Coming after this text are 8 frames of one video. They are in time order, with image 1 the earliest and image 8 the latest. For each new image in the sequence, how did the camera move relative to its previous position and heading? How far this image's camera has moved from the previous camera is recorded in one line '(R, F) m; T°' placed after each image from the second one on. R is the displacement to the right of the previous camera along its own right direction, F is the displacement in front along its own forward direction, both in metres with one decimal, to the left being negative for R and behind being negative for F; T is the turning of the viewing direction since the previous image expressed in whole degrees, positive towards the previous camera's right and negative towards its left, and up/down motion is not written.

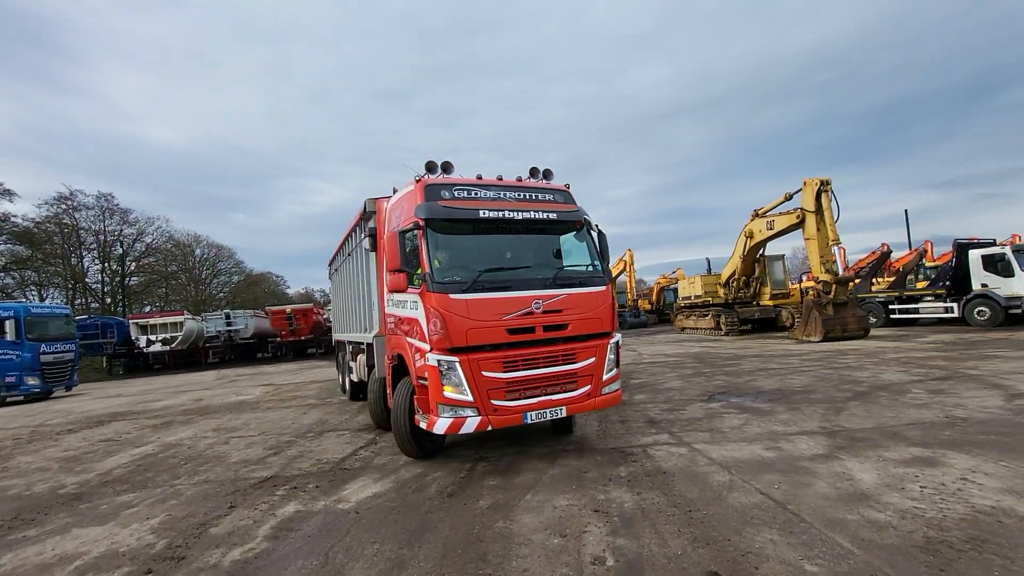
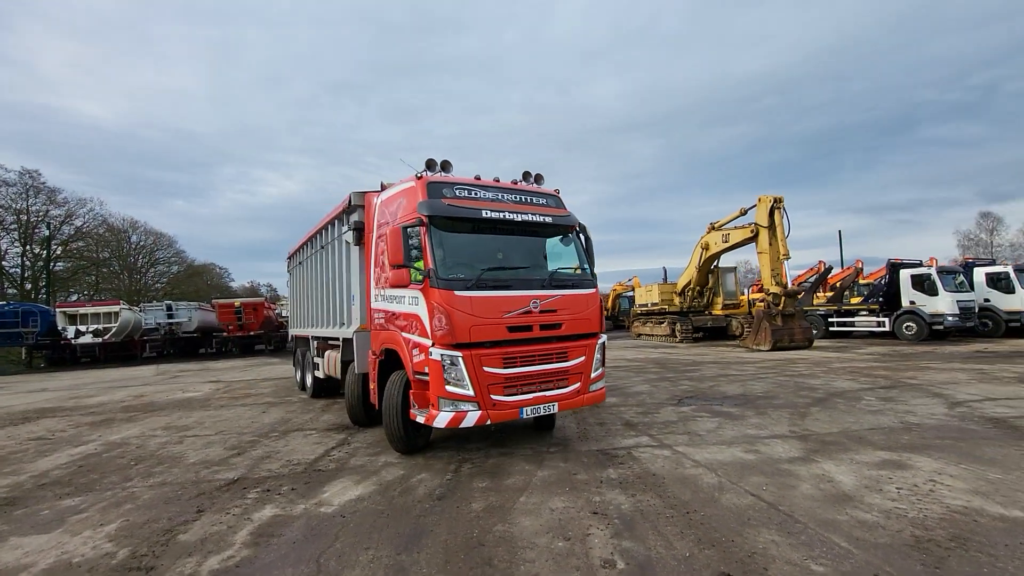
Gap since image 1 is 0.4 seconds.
(-0.4, +0.1) m; +5°
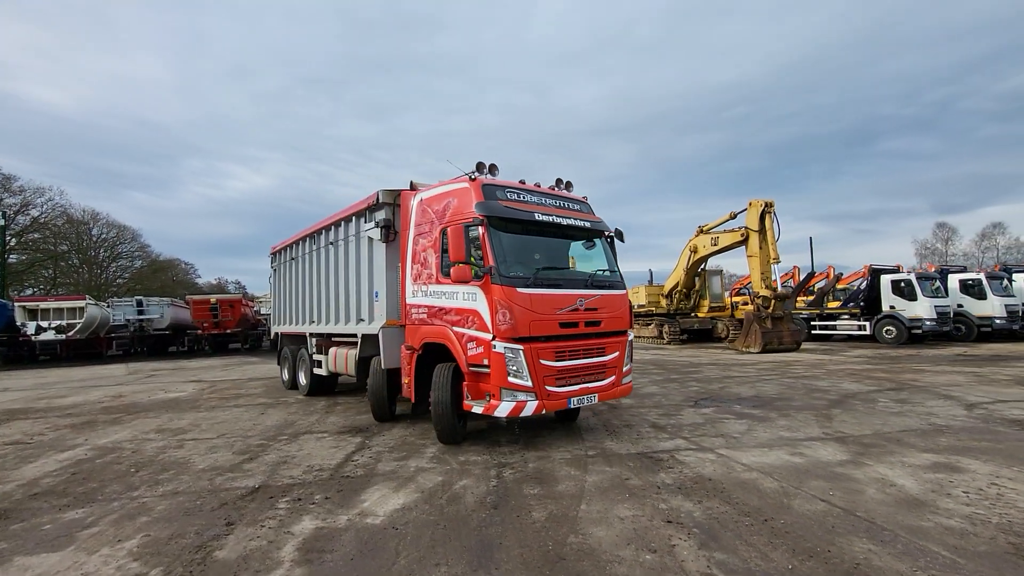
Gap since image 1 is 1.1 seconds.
(-0.8, +0.3) m; +3°
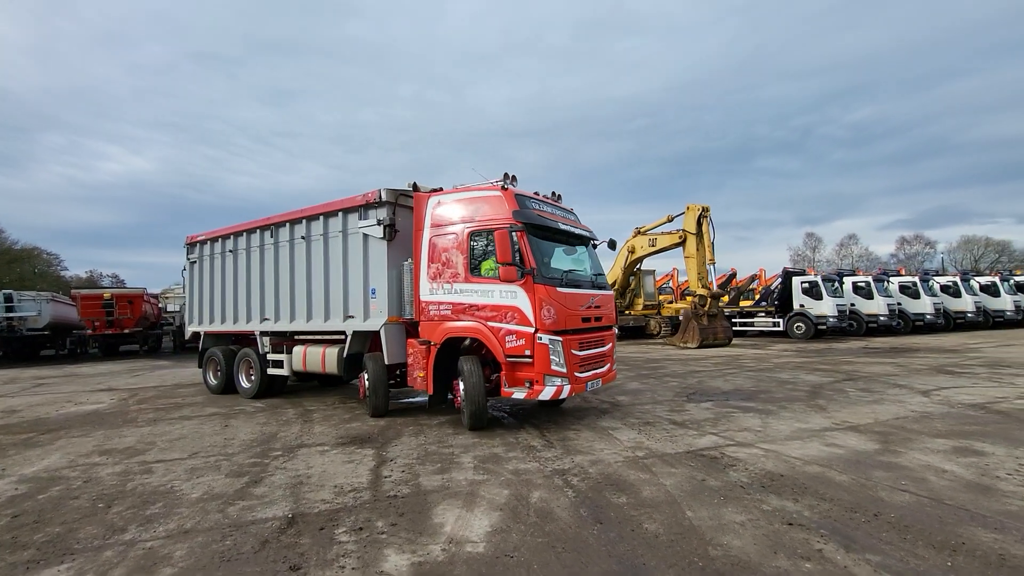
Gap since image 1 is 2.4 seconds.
(-1.5, +0.6) m; +10°
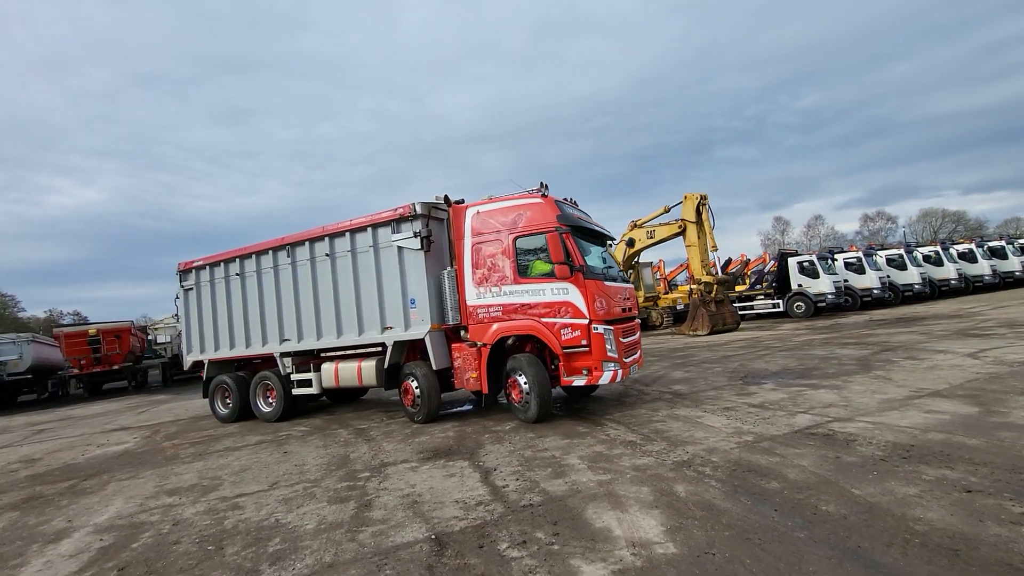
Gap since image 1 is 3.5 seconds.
(-1.3, +0.3) m; +3°
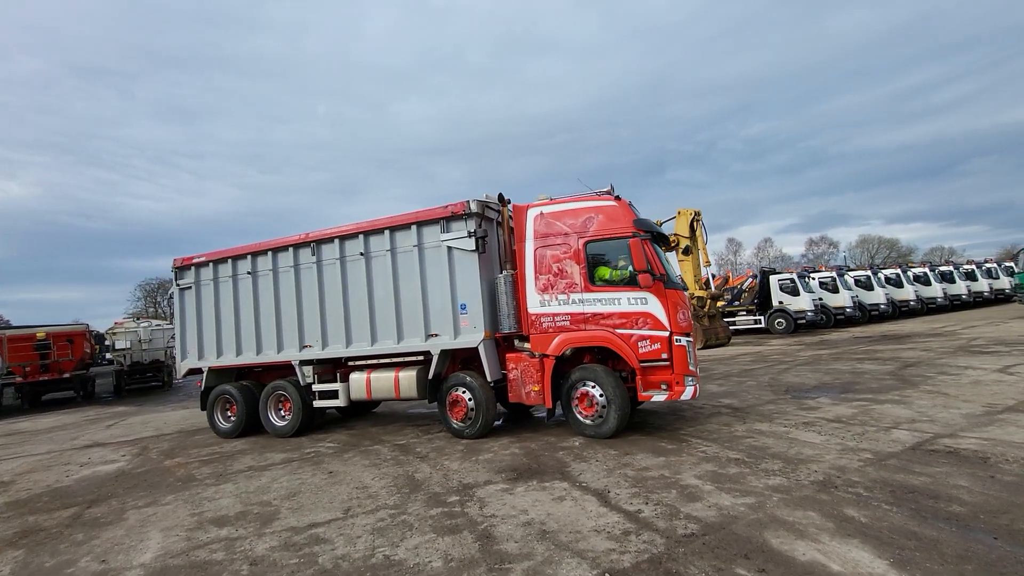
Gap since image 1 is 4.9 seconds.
(-1.5, +0.6) m; +5°
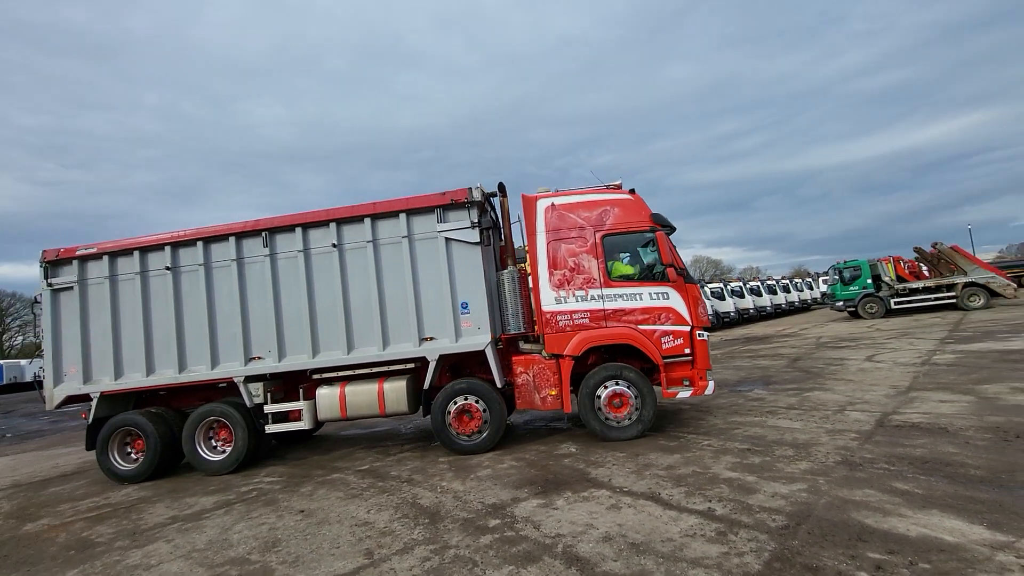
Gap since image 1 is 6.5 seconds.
(-1.5, +0.7) m; +15°
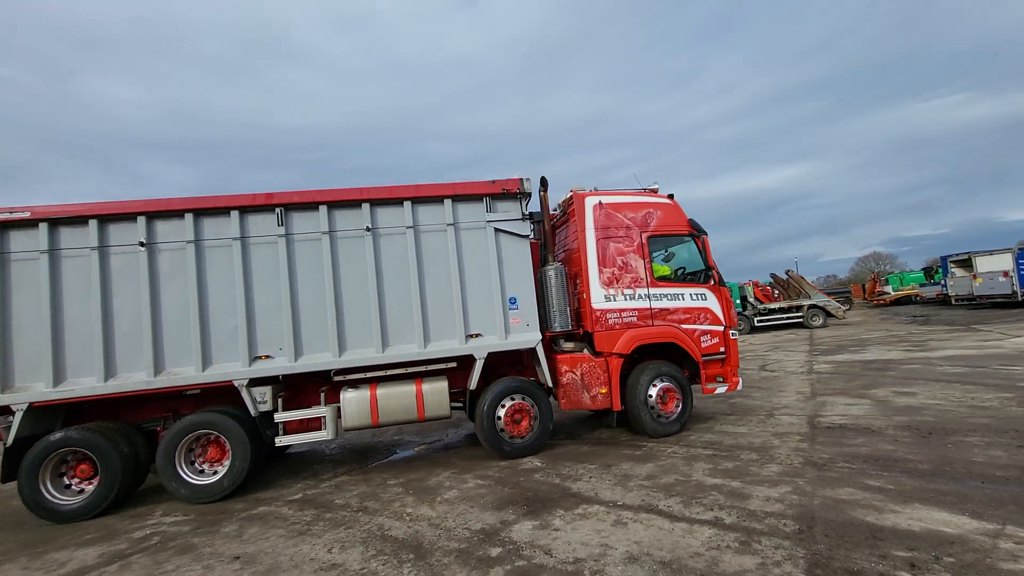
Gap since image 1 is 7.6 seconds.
(-0.9, +0.5) m; +13°
